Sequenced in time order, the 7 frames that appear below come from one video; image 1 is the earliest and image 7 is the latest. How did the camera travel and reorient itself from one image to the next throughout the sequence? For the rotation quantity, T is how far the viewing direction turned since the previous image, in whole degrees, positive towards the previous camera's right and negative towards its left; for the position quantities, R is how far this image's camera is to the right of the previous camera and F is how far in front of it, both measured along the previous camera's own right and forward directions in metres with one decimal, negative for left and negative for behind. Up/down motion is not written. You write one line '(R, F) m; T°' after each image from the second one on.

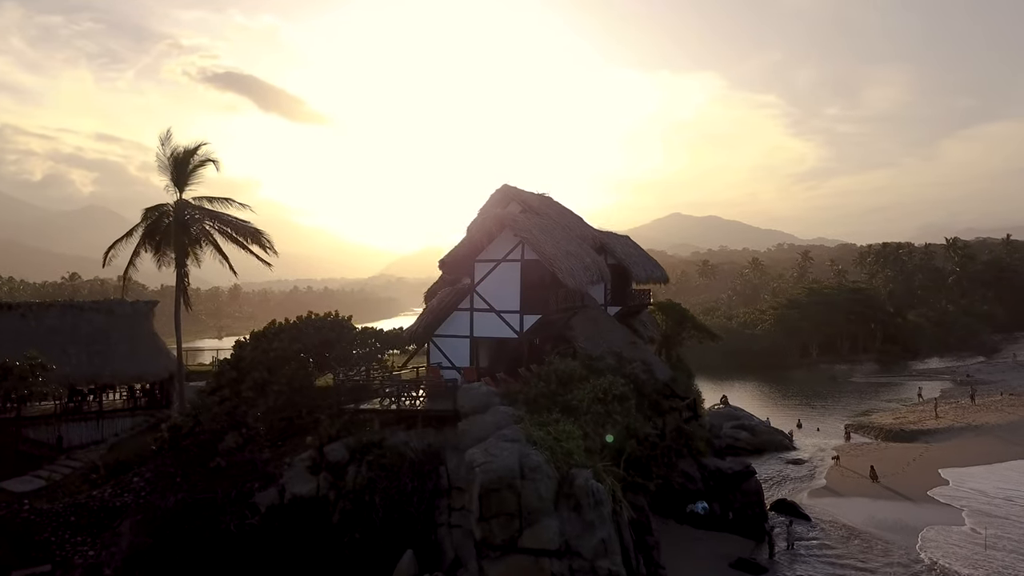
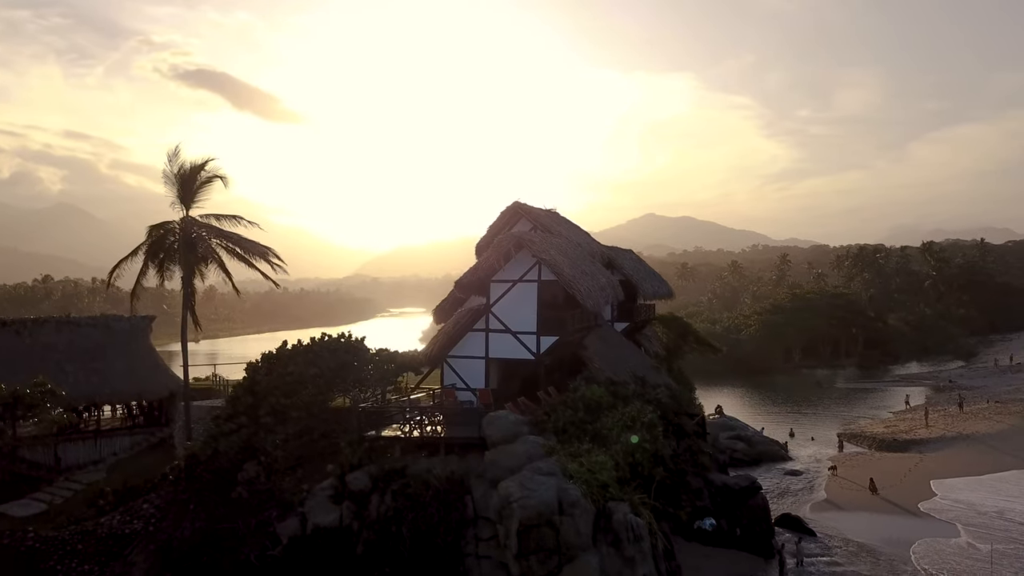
(-0.8, +0.1) m; +1°
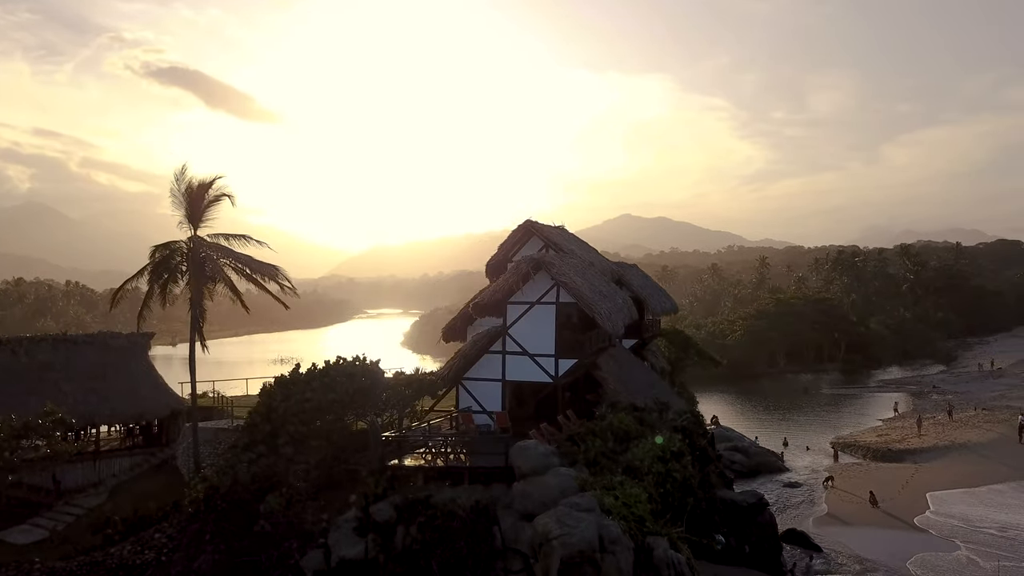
(-0.8, +0.2) m; +1°
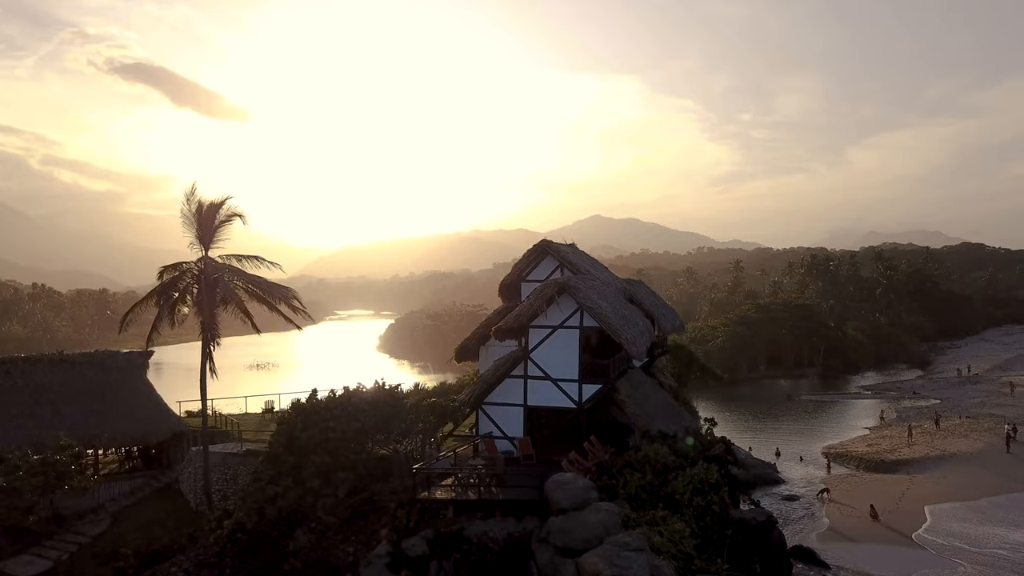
(-1.1, +0.2) m; +2°
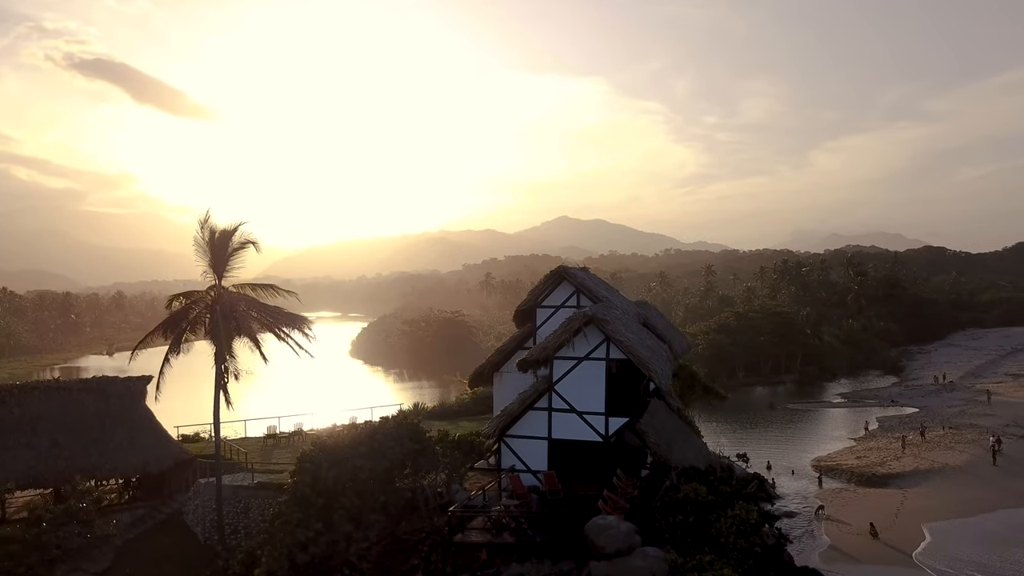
(-1.2, +0.2) m; +2°
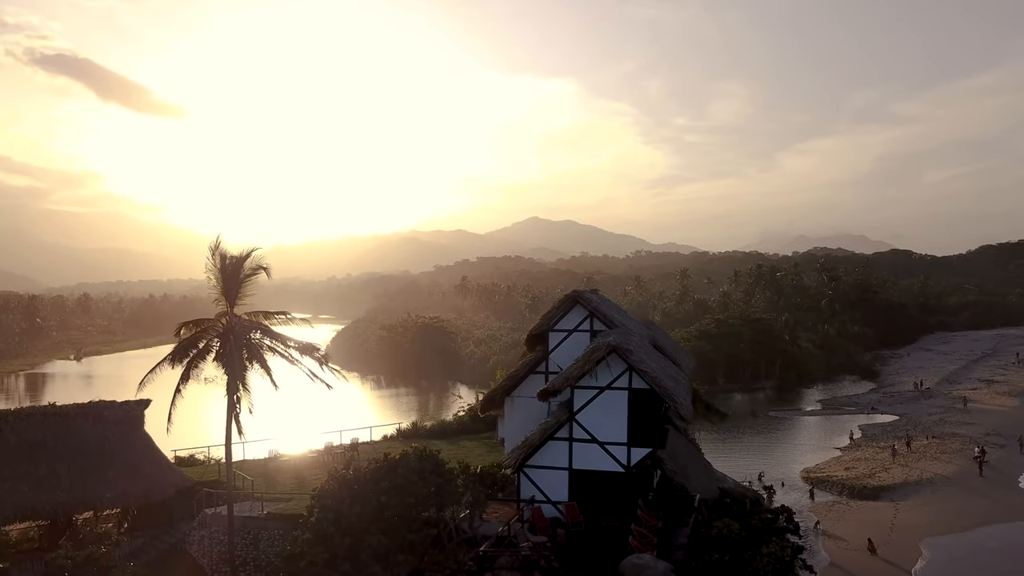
(-1.0, +0.2) m; +2°
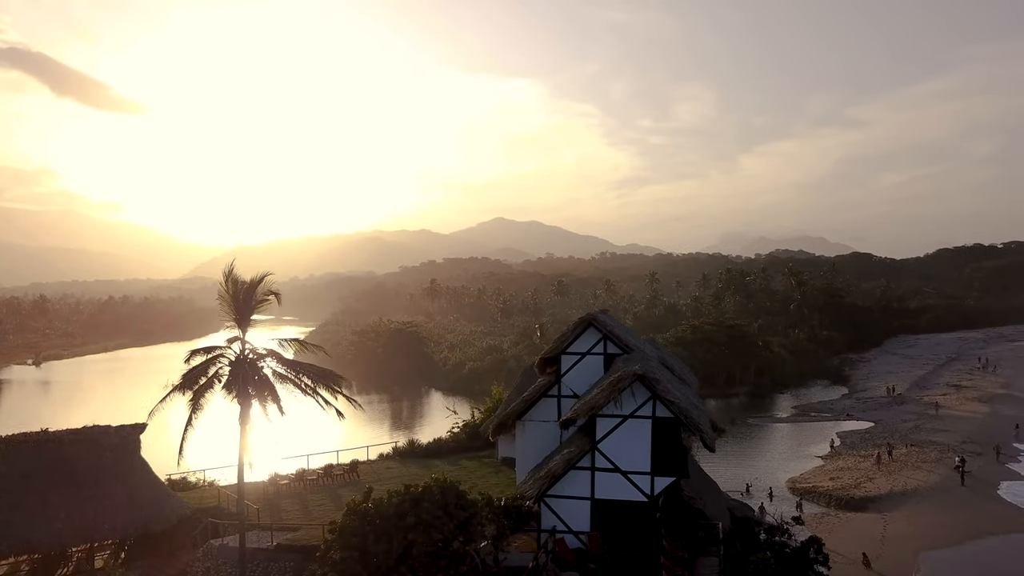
(-1.2, +0.2) m; +2°
